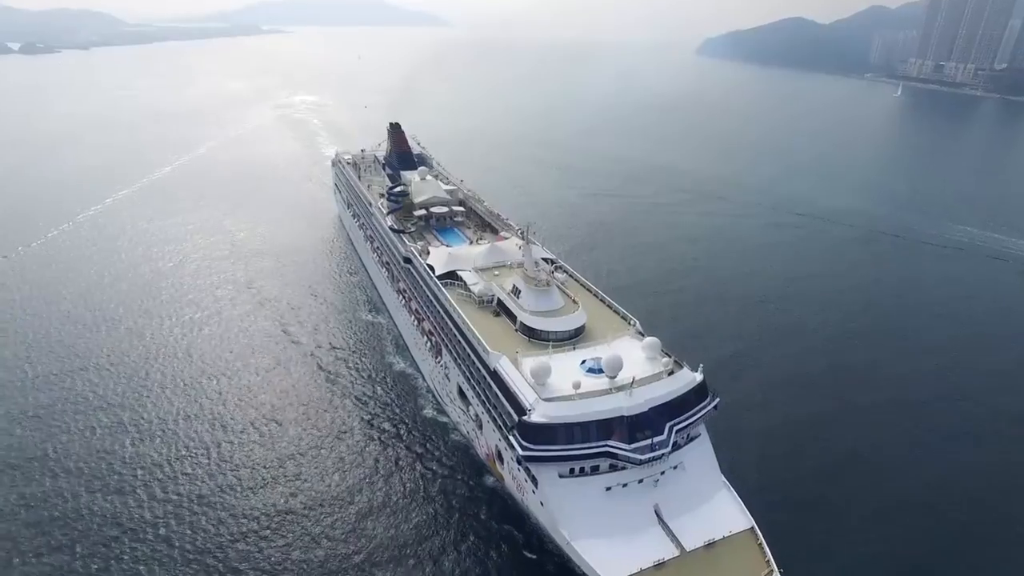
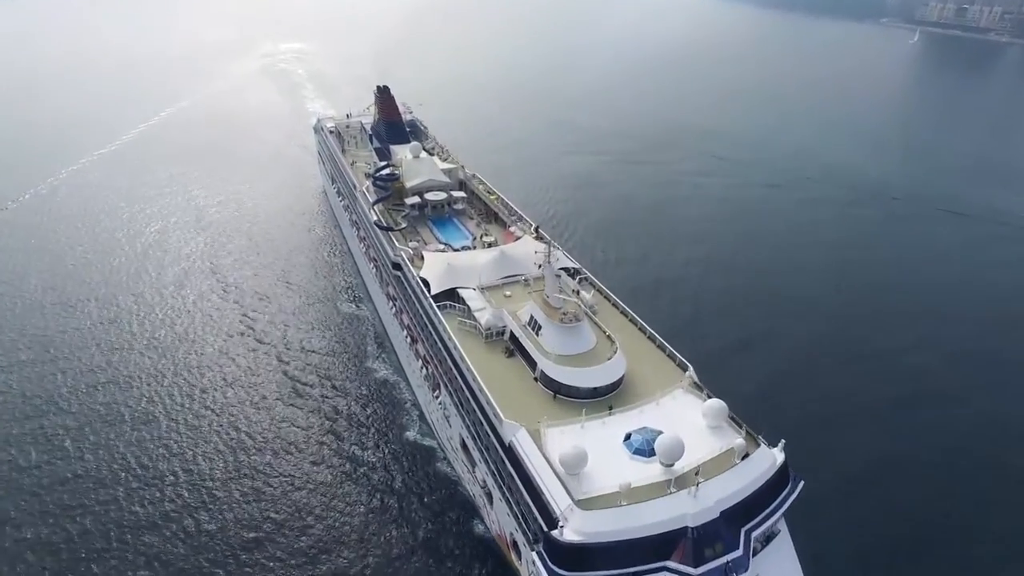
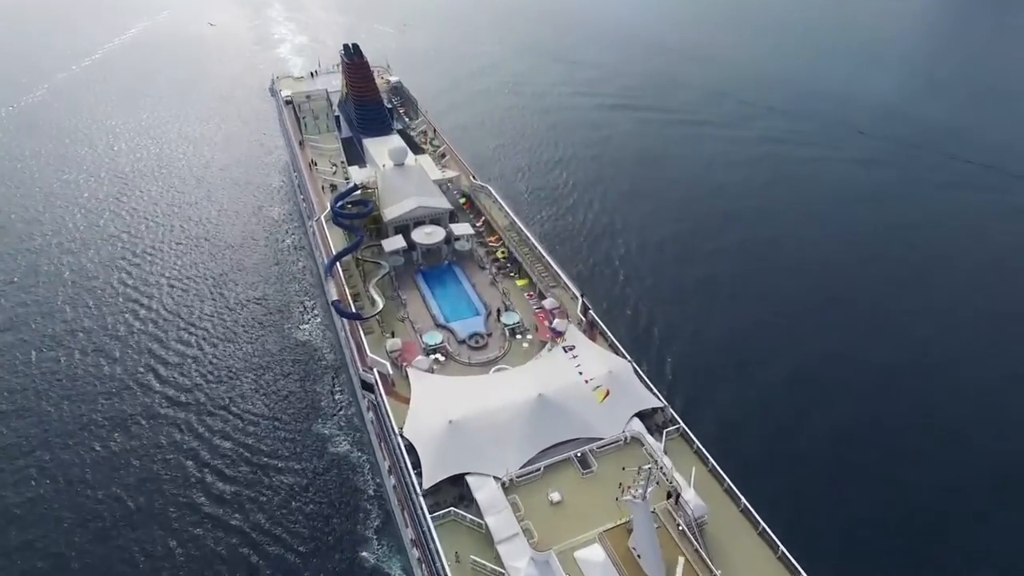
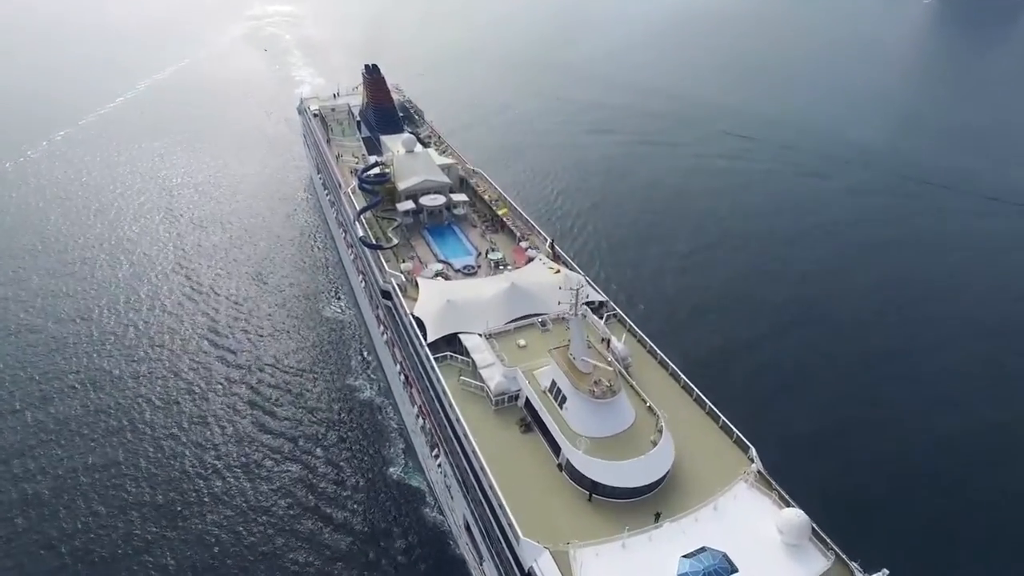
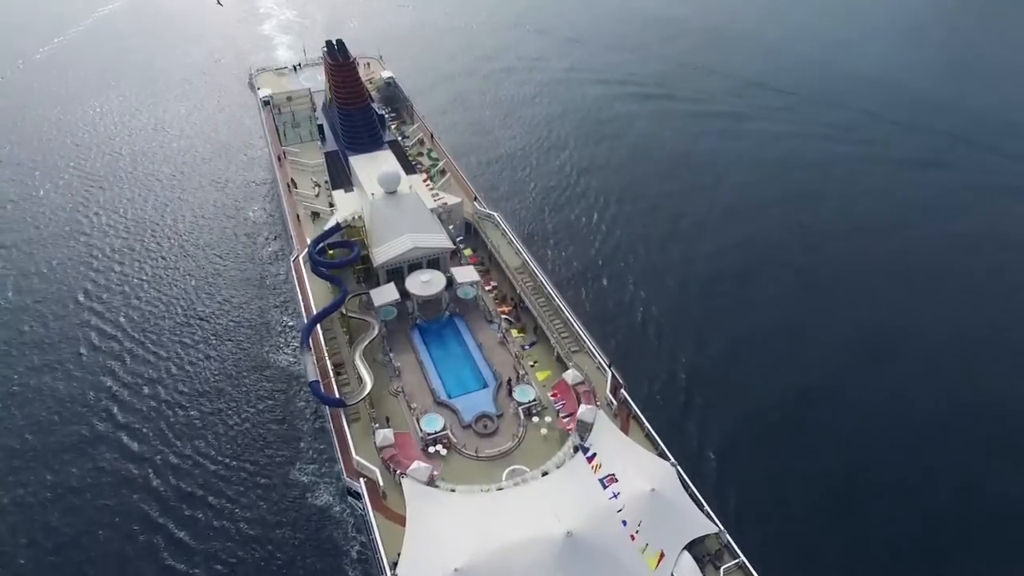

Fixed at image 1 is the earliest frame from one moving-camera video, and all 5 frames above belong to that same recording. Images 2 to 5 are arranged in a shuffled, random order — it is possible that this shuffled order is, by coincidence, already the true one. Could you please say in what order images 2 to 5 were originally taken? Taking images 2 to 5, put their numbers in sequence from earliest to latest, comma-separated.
2, 4, 3, 5
